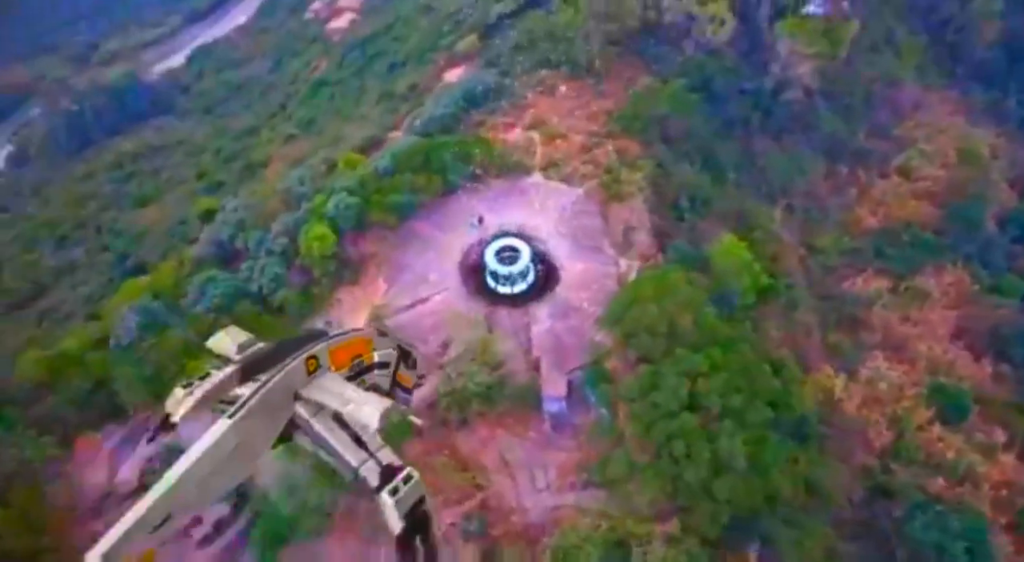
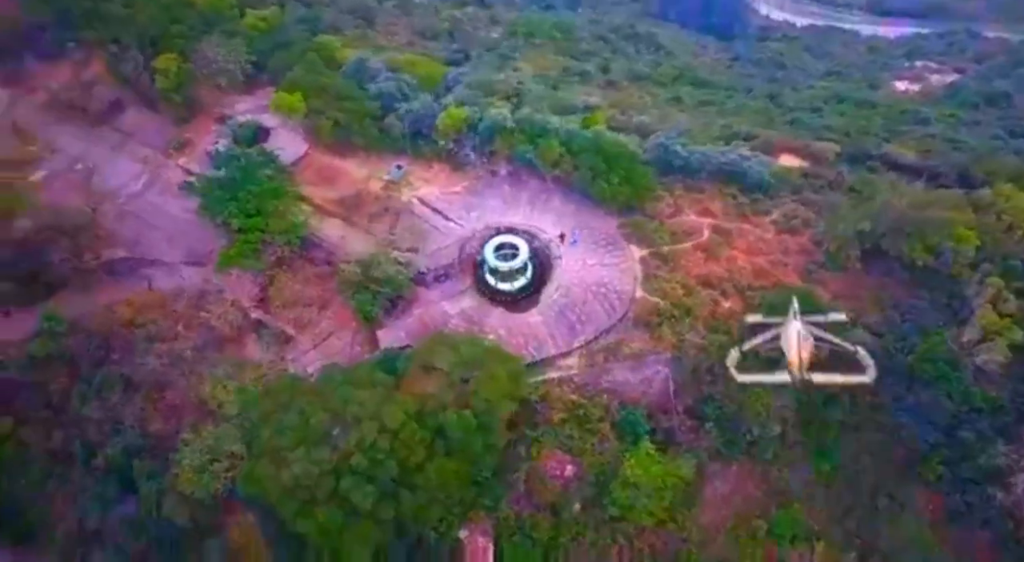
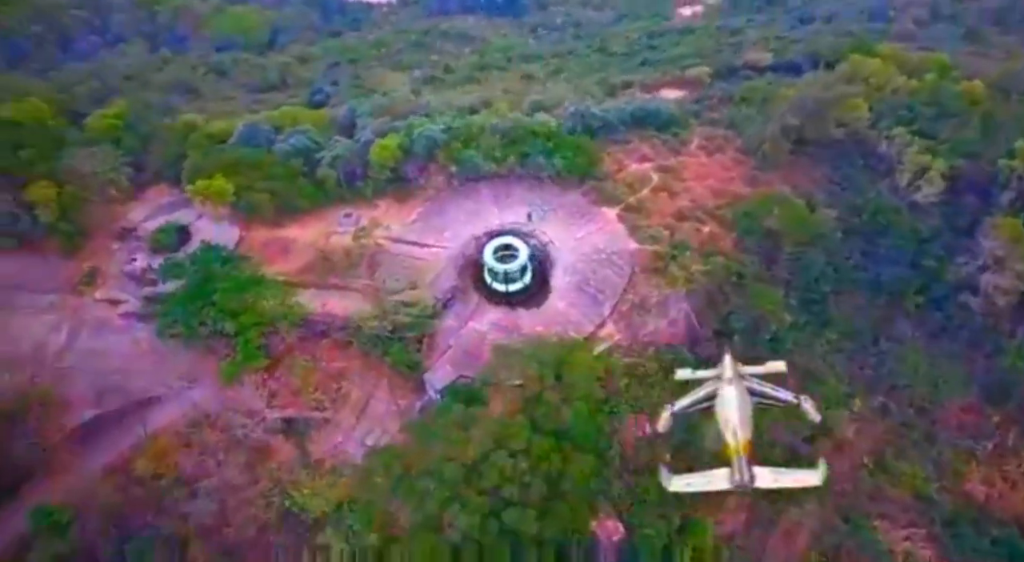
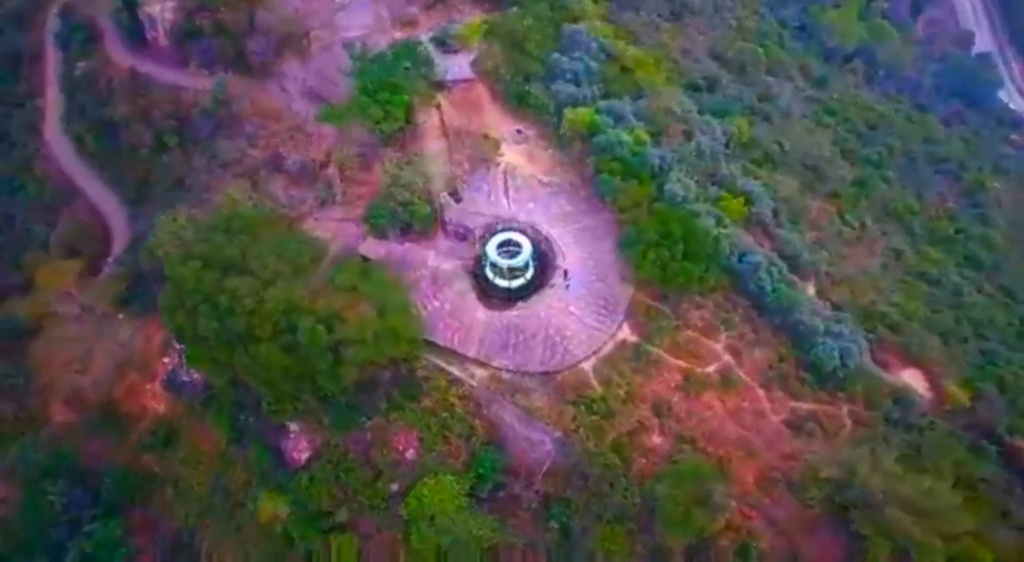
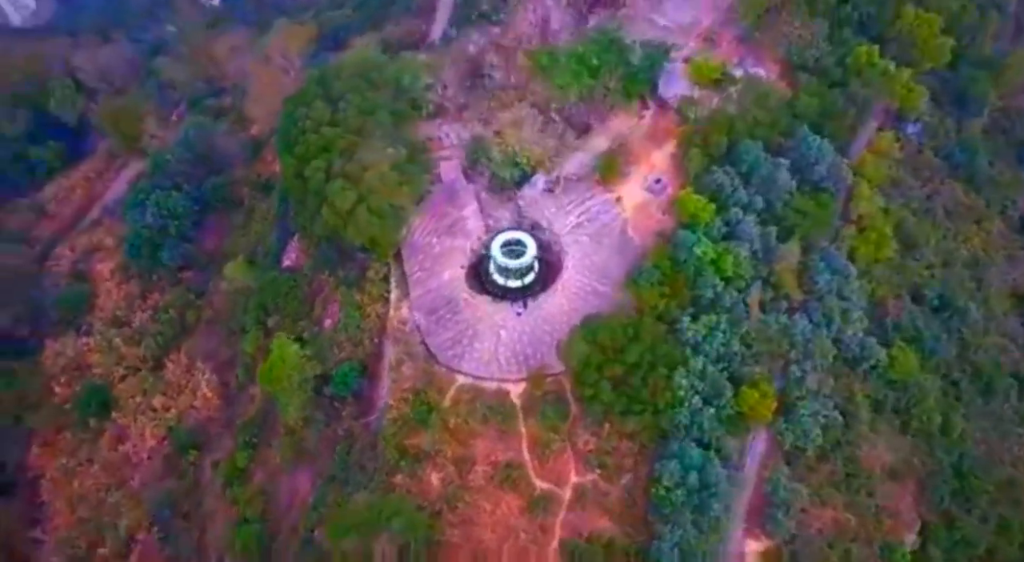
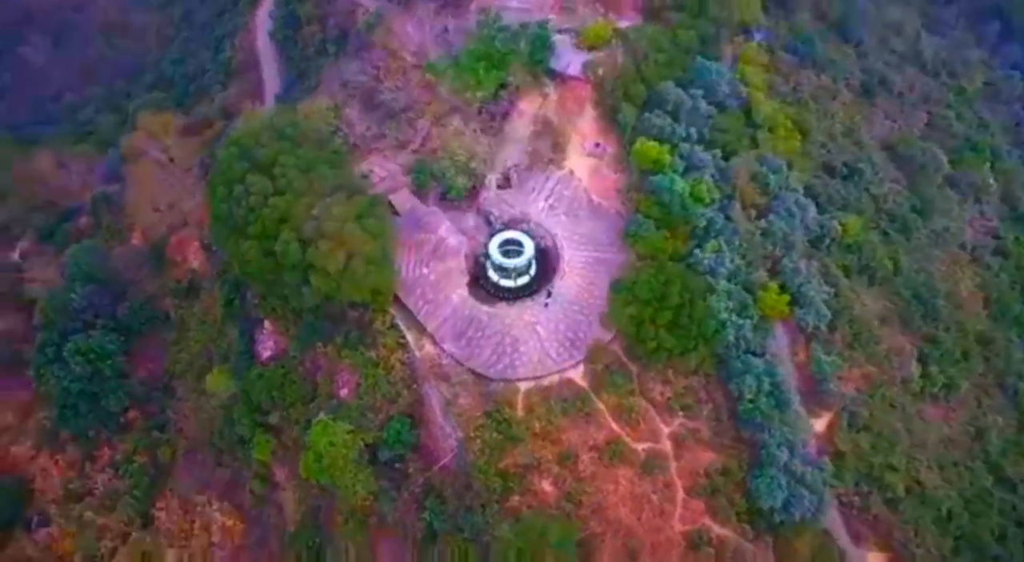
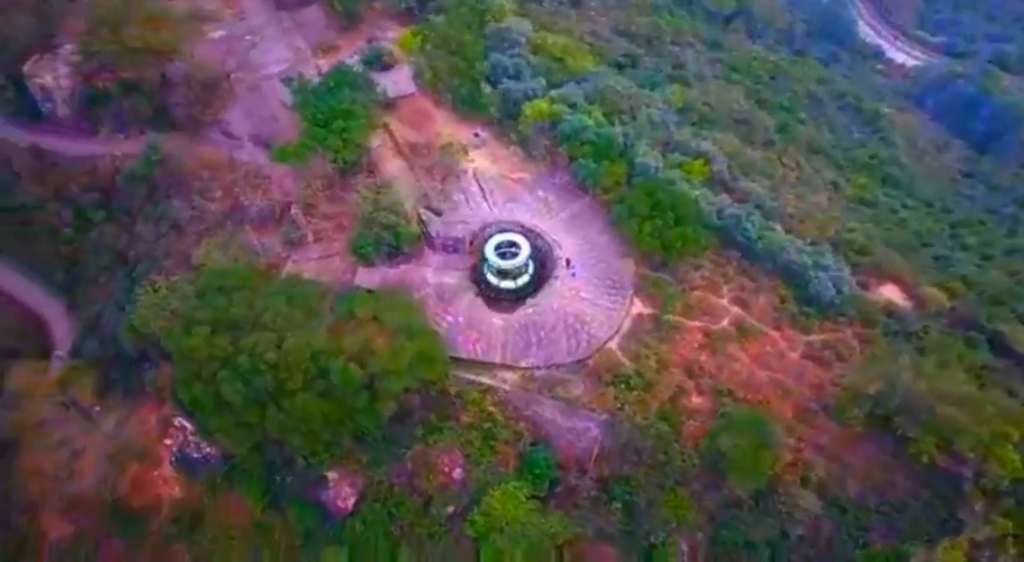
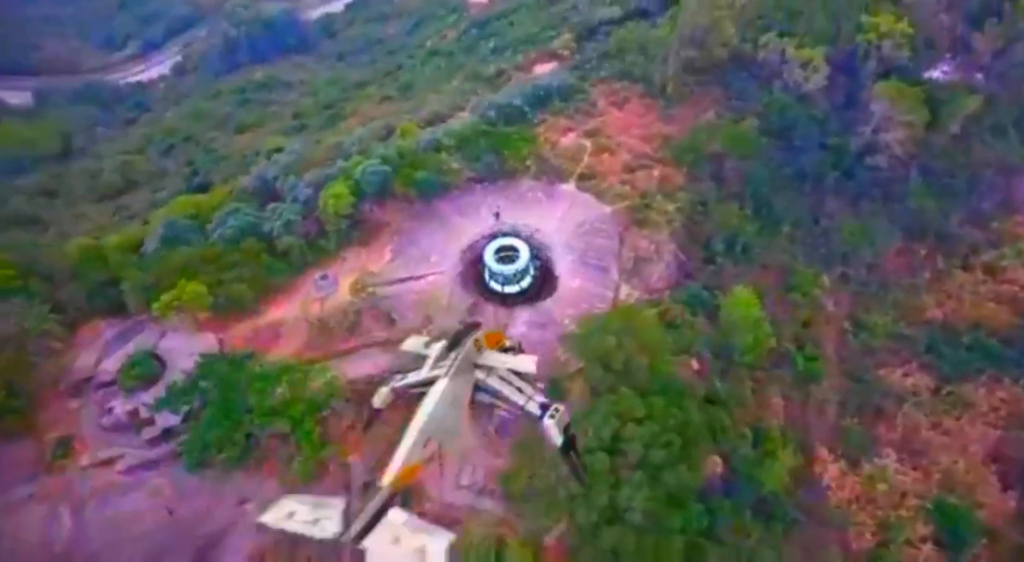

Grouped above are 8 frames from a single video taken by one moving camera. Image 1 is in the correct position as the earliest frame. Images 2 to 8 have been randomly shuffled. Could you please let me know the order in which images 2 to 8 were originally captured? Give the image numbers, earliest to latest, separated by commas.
8, 3, 2, 7, 4, 6, 5
